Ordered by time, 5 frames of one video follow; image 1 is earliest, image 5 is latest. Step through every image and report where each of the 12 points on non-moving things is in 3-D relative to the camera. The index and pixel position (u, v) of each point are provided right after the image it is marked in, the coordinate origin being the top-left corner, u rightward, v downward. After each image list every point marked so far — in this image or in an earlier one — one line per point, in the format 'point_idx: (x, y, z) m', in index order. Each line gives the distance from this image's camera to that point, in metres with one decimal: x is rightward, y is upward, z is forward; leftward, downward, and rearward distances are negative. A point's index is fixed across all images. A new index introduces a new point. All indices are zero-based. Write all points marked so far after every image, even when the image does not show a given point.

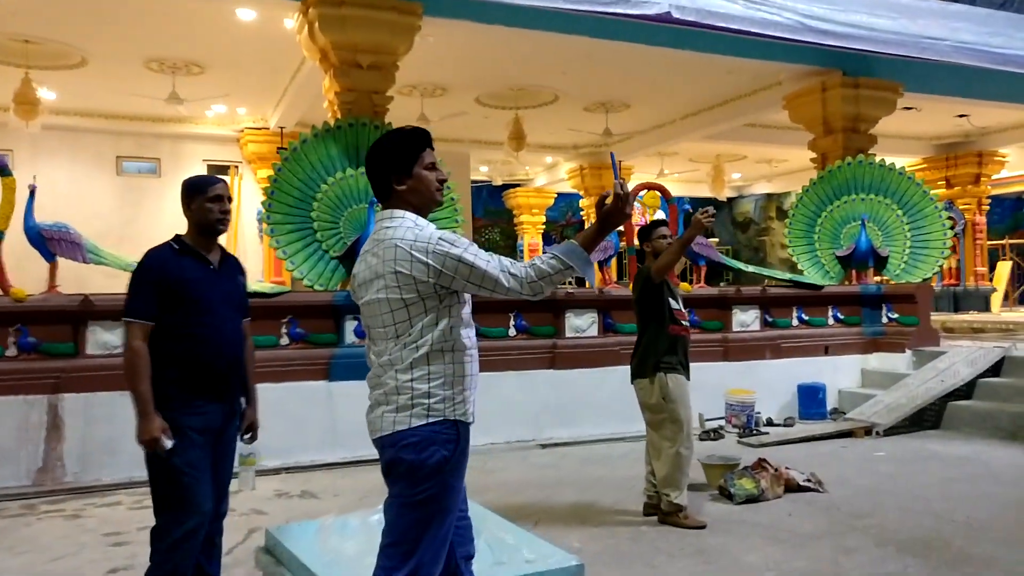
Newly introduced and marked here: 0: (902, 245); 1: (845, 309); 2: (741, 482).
0: (+3.1, +0.3, +6.5) m
1: (+2.6, -0.2, +6.5) m
2: (+1.0, -0.8, +3.5) m
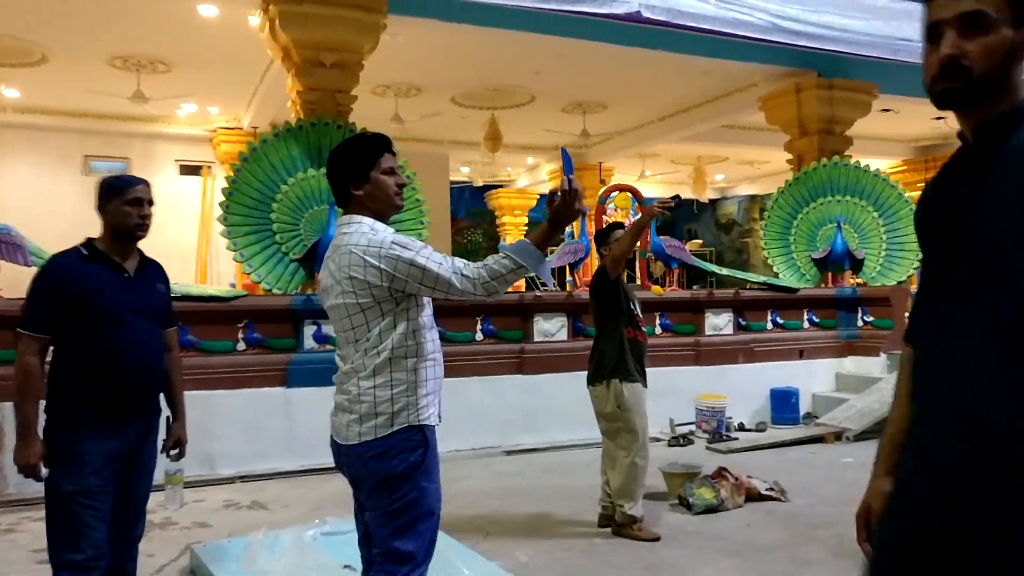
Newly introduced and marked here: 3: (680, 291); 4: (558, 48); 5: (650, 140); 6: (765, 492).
0: (+2.9, +0.3, +6.4) m
1: (+2.4, -0.2, +6.4) m
2: (+0.8, -0.9, +3.4) m
3: (+1.2, 0.0, +5.9) m
4: (+0.4, +2.0, +6.8) m
5: (+1.5, +1.7, +9.1) m
6: (+1.1, -0.9, +3.6) m
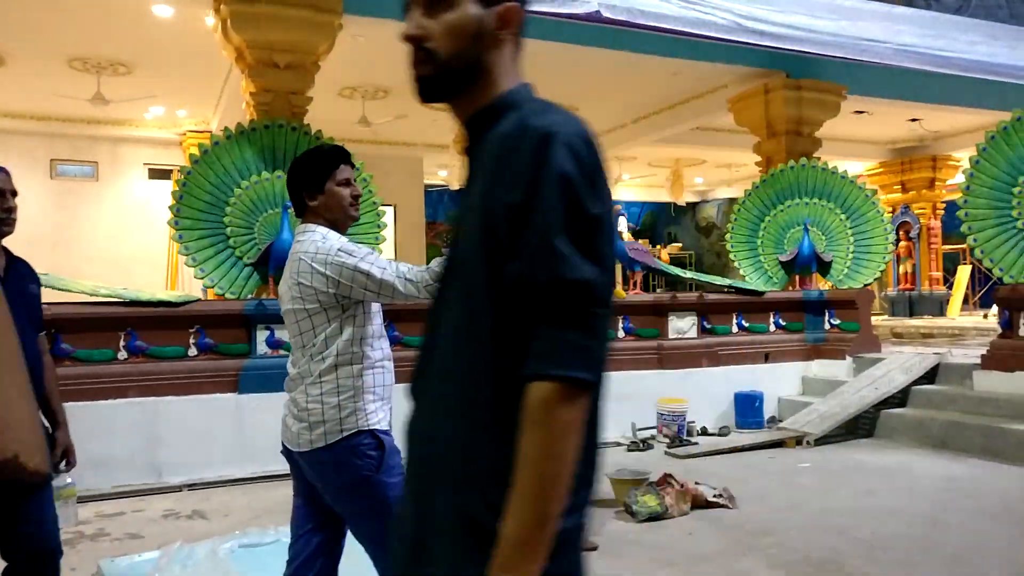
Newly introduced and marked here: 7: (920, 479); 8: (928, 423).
0: (+2.6, +0.3, +6.4) m
1: (+2.1, -0.2, +6.3) m
2: (+0.6, -0.9, +3.4) m
3: (+0.9, 0.0, +5.8) m
4: (+0.1, +2.0, +6.7) m
5: (+1.2, +1.6, +9.0) m
6: (+0.9, -0.9, +3.5) m
7: (+2.0, -0.9, +4.0) m
8: (+2.5, -0.8, +4.9) m
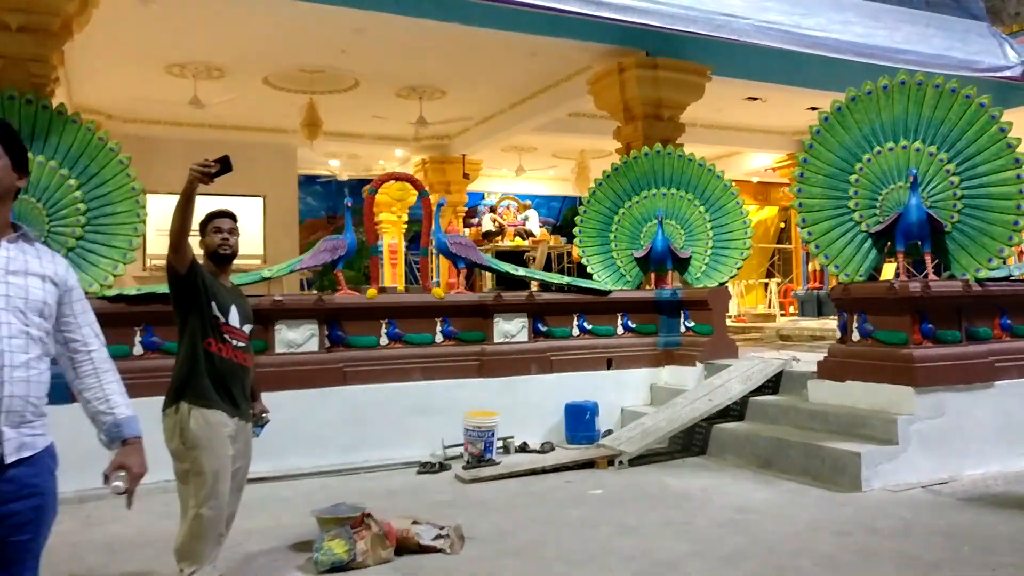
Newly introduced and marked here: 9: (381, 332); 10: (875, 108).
0: (+1.4, +0.3, +5.8) m
1: (+0.9, -0.2, +5.8) m
2: (-0.6, -0.9, +2.7) m
3: (-0.3, 0.0, +5.2) m
4: (-1.2, +2.0, +6.1) m
5: (-0.1, +1.6, +8.4) m
6: (-0.3, -0.9, +2.9) m
7: (+0.8, -0.9, +3.5) m
8: (+1.3, -0.8, +4.3) m
9: (-0.8, -0.3, +4.9) m
10: (+2.0, +1.0, +4.4) m
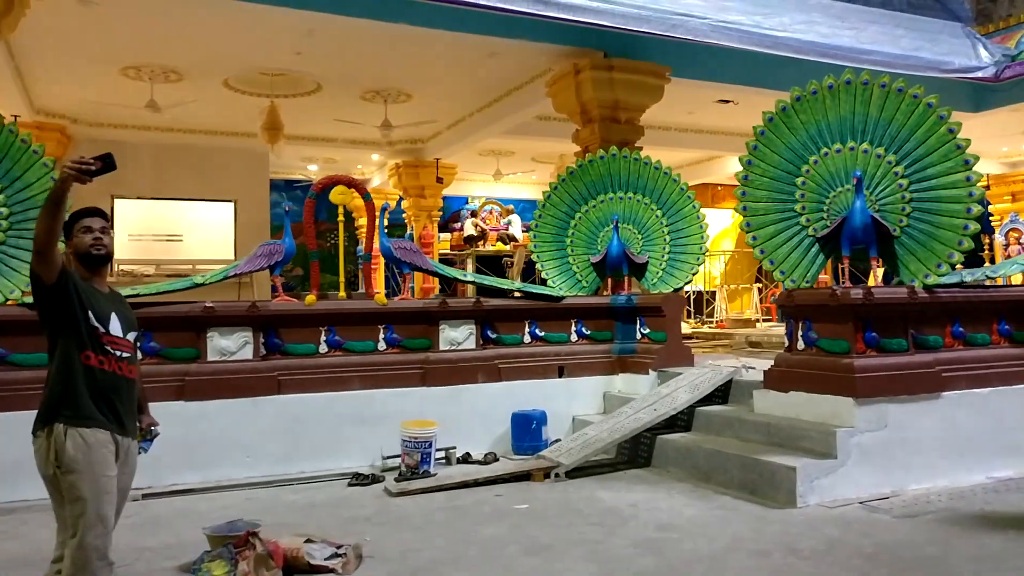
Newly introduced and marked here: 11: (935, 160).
0: (+1.0, +0.3, +5.6) m
1: (+0.6, -0.2, +5.6) m
2: (-1.0, -0.9, +2.6) m
3: (-0.6, -0.1, +5.1) m
4: (-1.5, +1.9, +6.0) m
5: (-0.4, +1.6, +8.3) m
6: (-0.7, -0.9, +2.8) m
7: (+0.5, -1.0, +3.3) m
8: (+0.9, -0.8, +4.2) m
9: (-1.1, -0.3, +4.8) m
10: (+1.6, +0.9, +4.2) m
11: (+2.1, +0.6, +4.0) m
